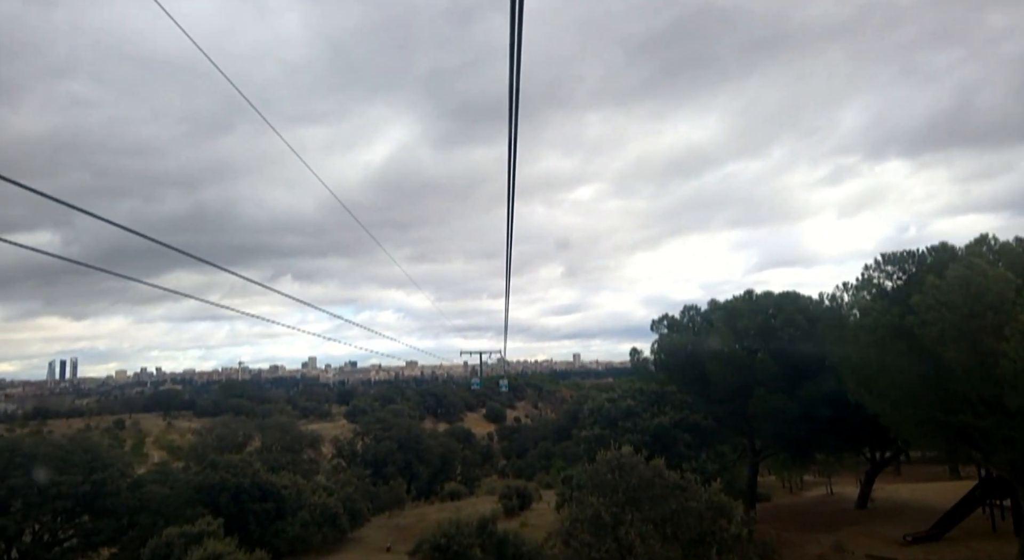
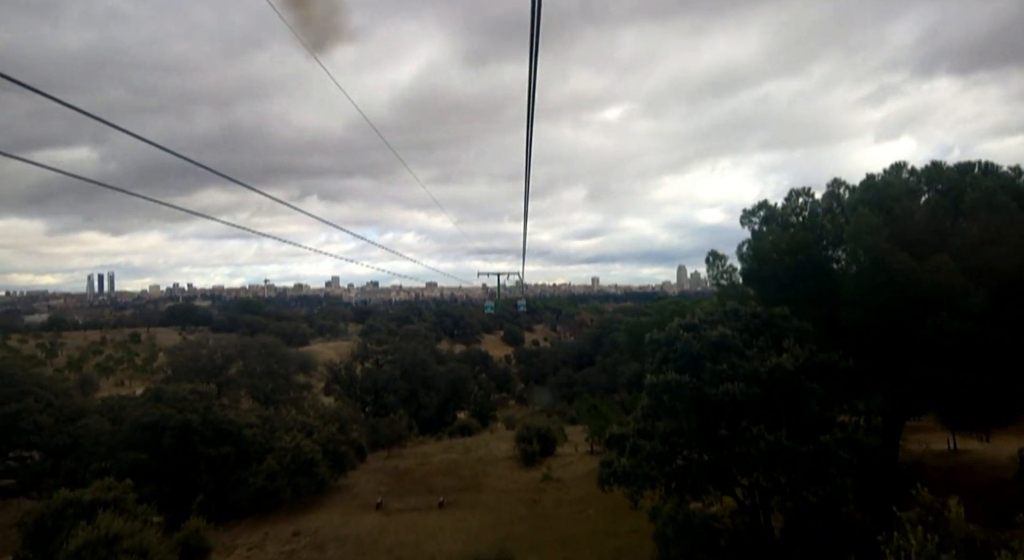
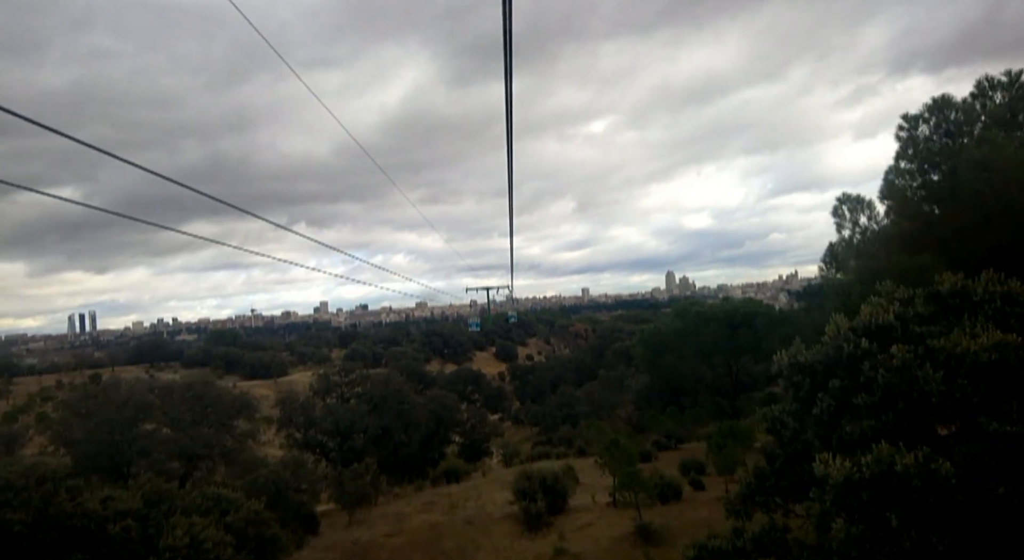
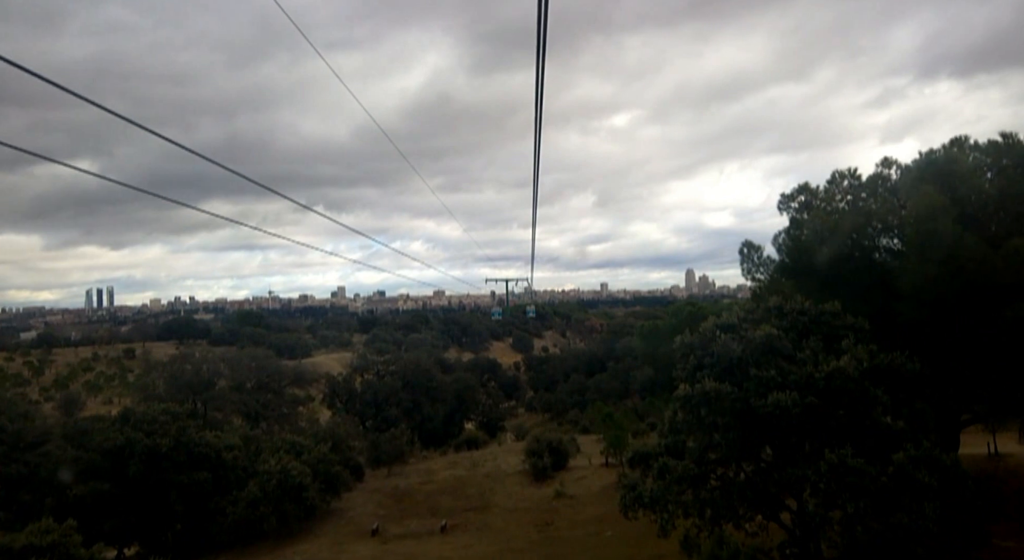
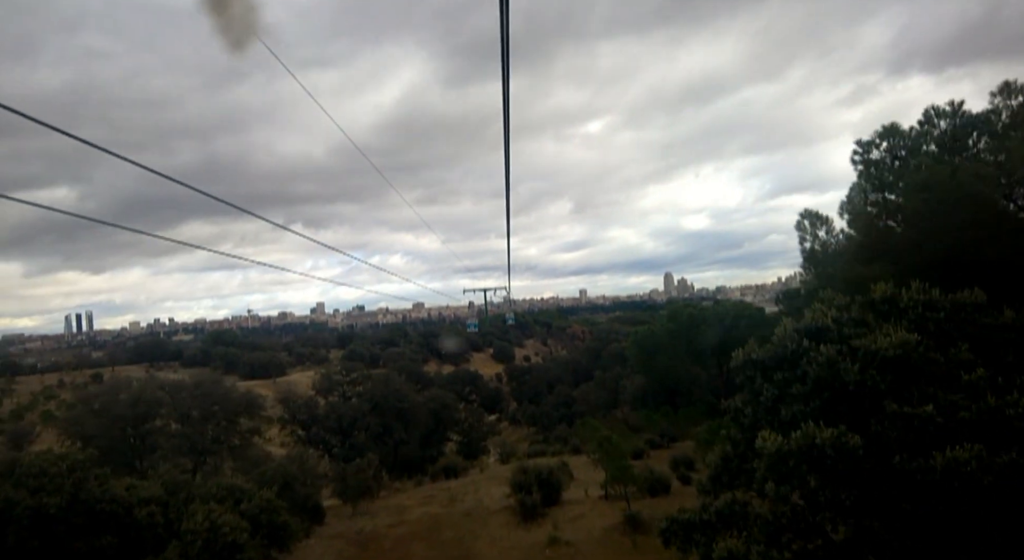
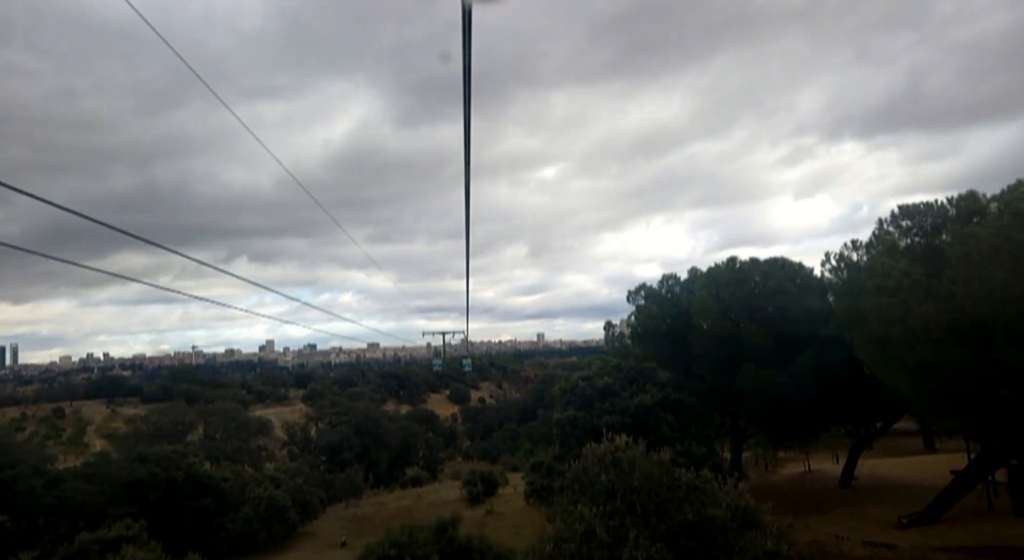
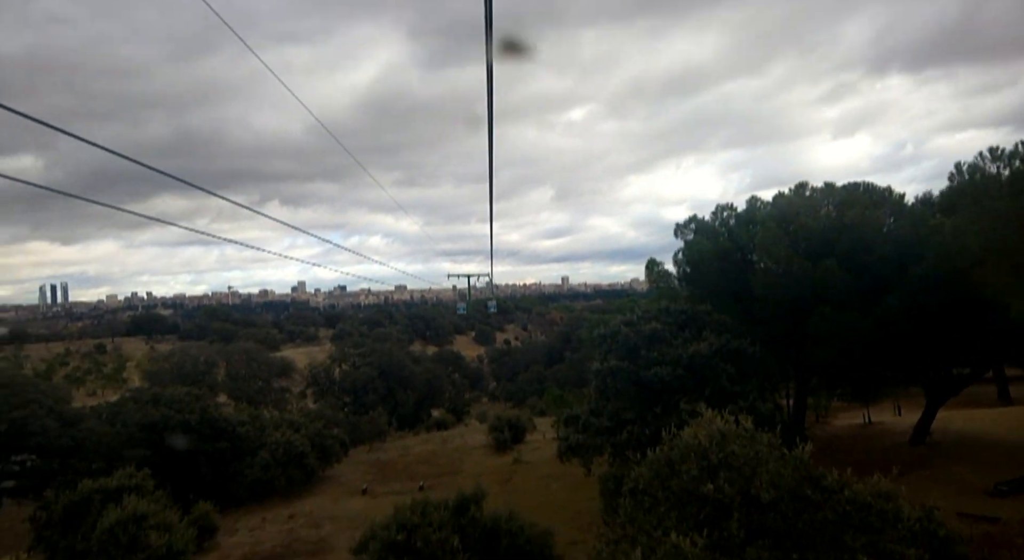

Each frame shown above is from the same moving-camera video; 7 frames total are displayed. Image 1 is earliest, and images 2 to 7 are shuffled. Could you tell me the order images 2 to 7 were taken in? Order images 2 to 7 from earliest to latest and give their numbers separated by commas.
6, 7, 2, 4, 5, 3
